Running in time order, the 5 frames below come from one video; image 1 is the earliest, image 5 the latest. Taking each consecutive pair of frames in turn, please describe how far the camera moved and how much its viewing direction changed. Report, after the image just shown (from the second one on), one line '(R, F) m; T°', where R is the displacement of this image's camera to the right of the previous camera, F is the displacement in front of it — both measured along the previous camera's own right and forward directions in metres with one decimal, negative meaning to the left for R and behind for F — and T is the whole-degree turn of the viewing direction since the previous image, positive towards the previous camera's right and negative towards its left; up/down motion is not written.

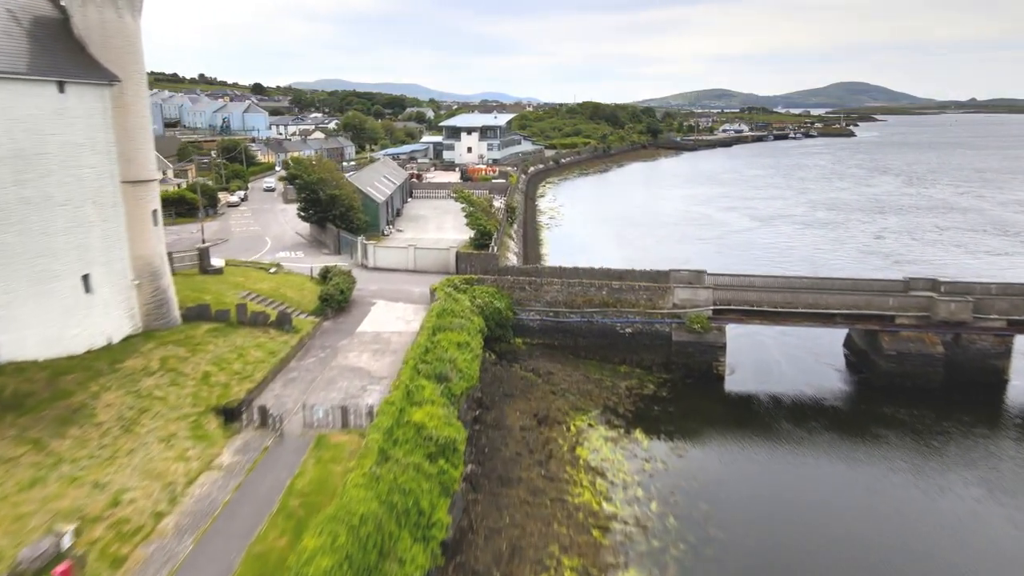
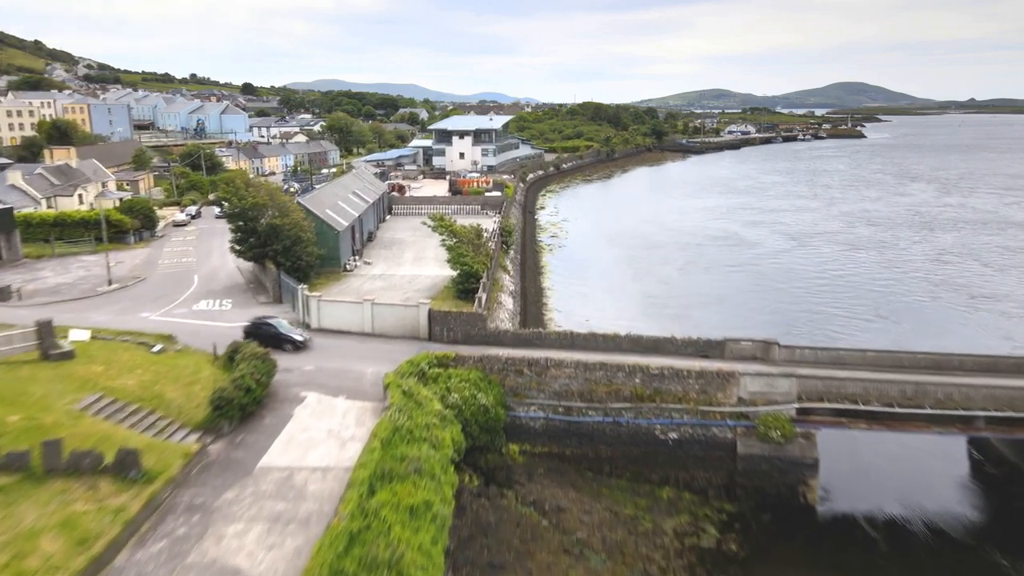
(+0.1, +5.7) m; 0°
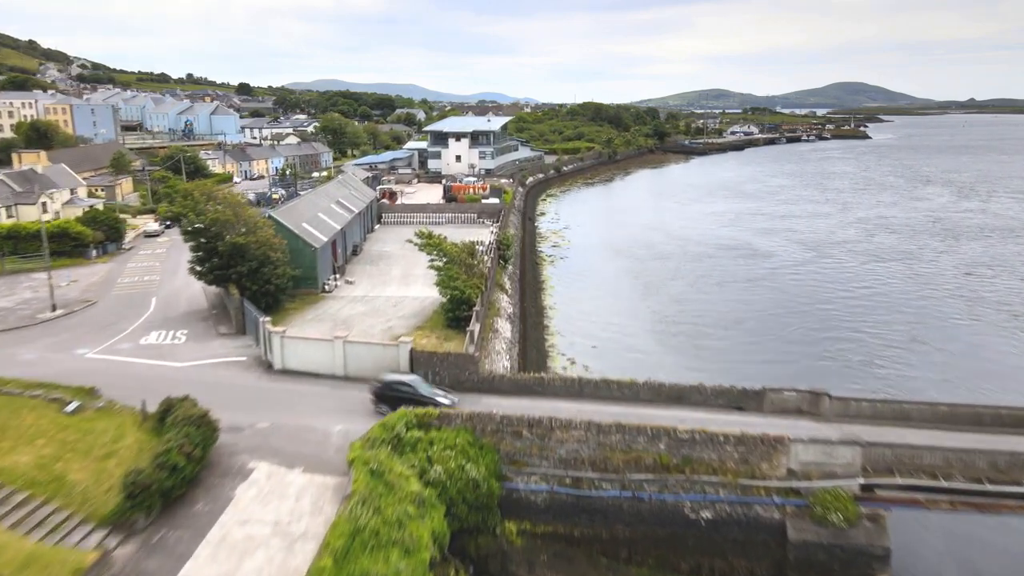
(0.0, +2.4) m; 0°
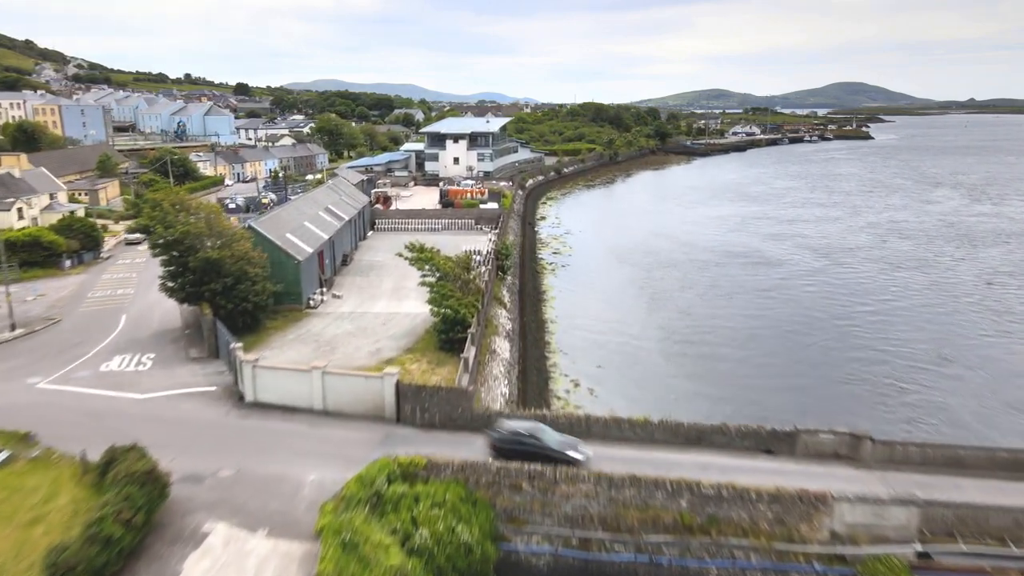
(0.0, +1.4) m; 0°
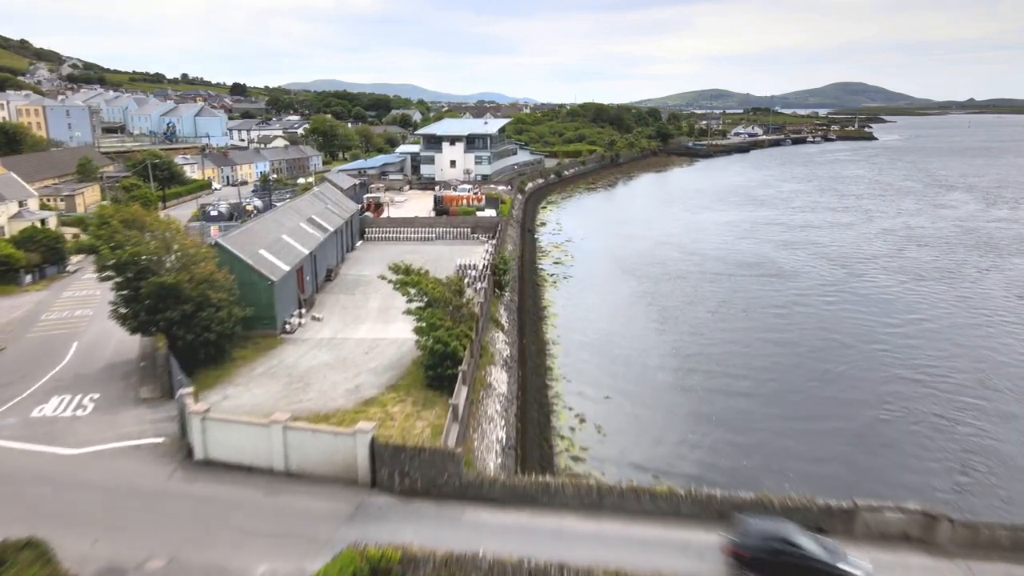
(0.0, +1.9) m; 0°
